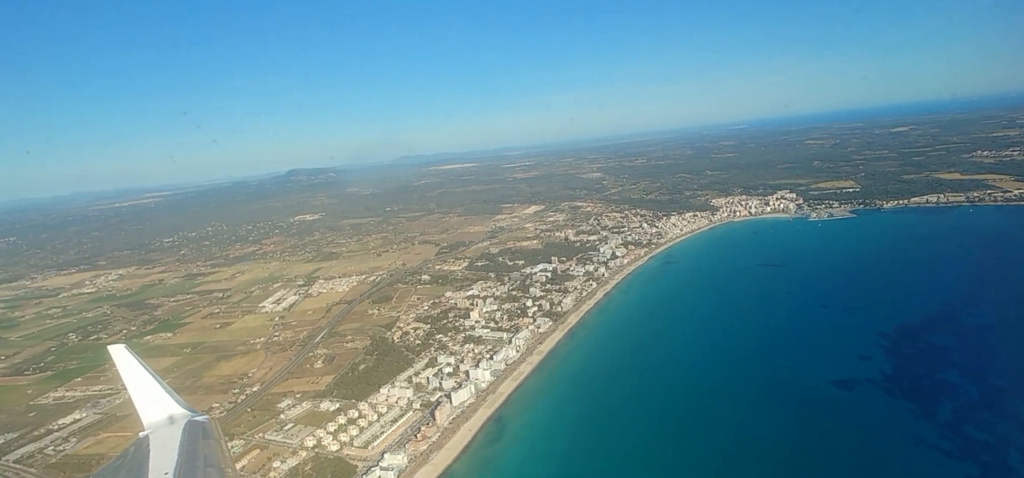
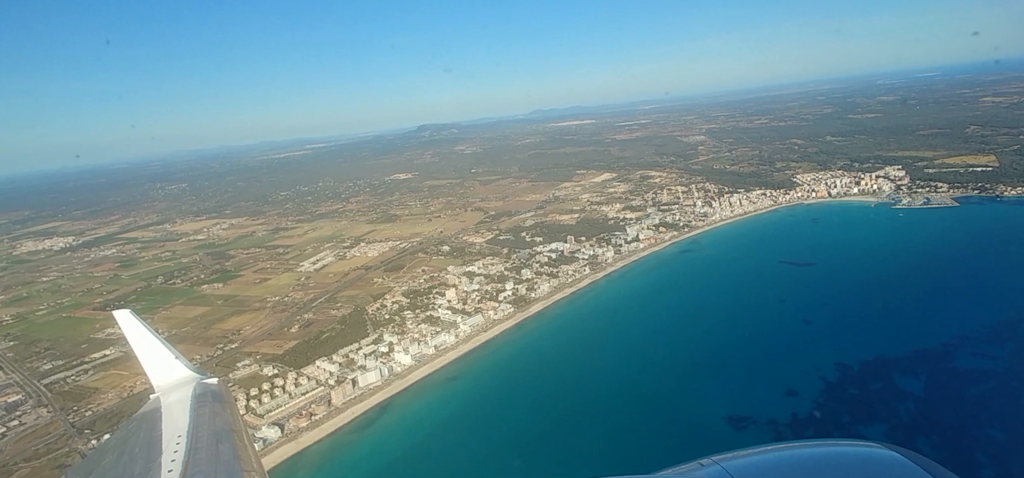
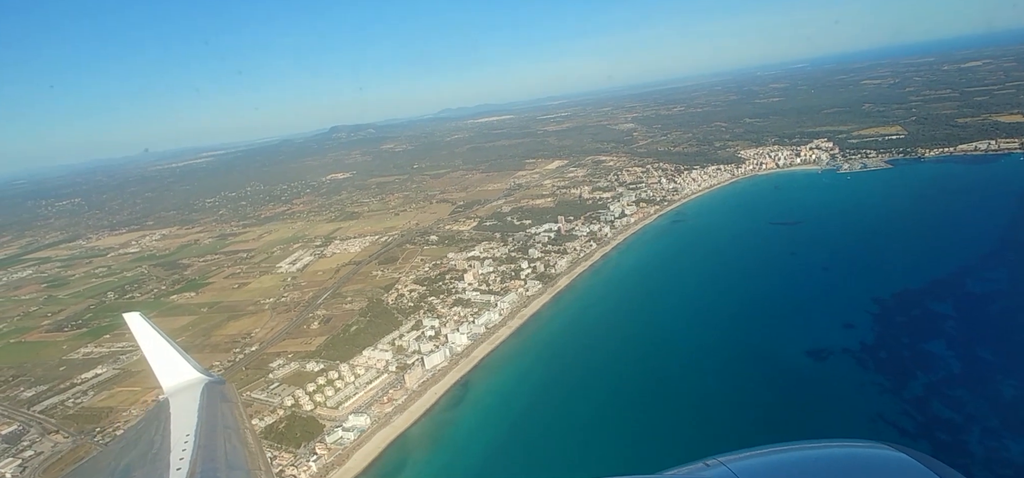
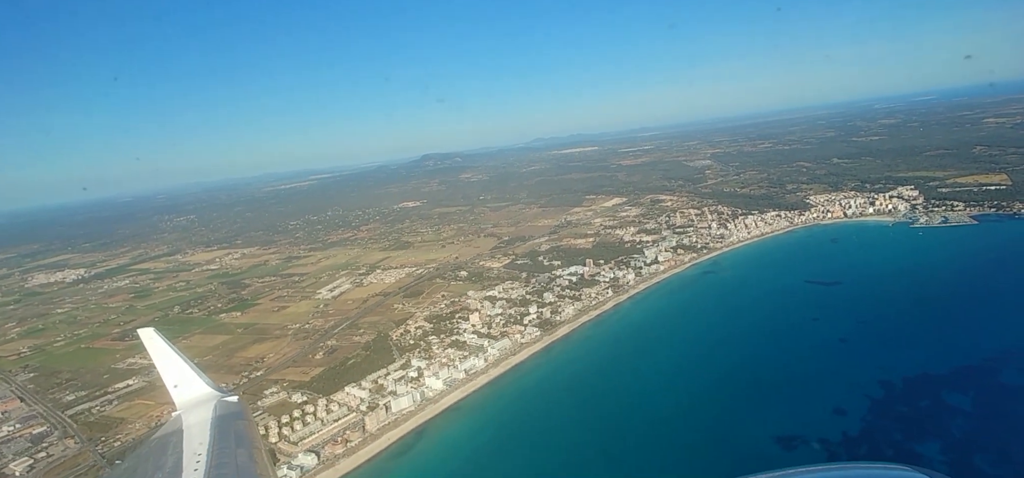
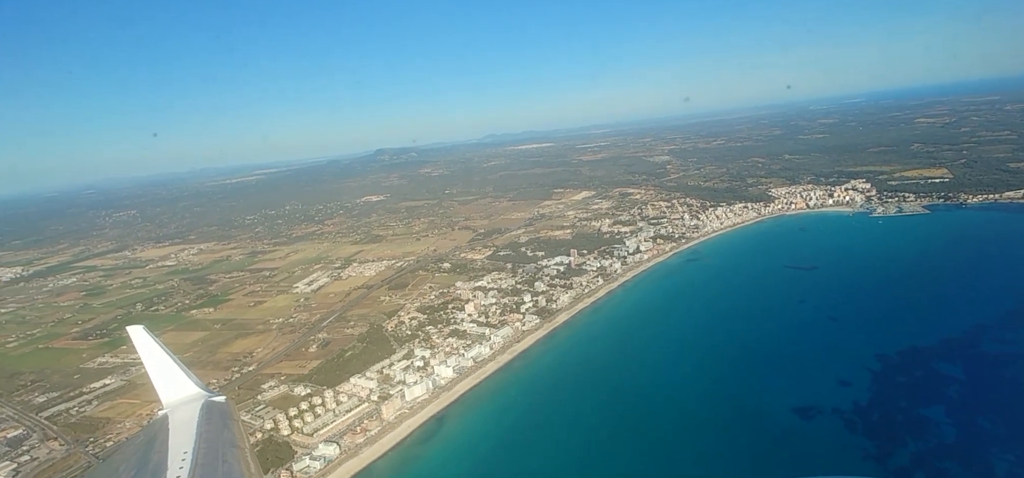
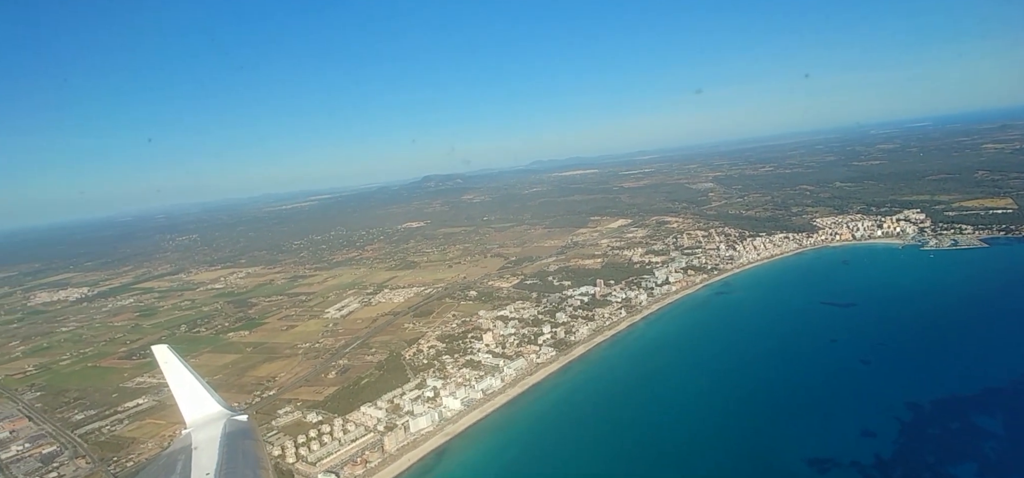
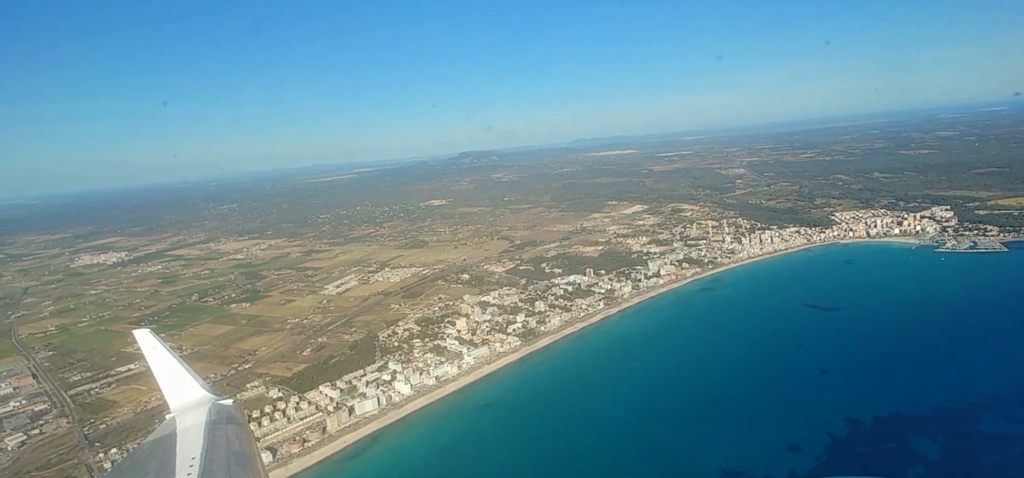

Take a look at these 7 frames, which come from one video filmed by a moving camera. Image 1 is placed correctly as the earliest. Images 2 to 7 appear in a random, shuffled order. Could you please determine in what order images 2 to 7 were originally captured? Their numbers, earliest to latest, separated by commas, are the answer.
3, 5, 6, 4, 2, 7
